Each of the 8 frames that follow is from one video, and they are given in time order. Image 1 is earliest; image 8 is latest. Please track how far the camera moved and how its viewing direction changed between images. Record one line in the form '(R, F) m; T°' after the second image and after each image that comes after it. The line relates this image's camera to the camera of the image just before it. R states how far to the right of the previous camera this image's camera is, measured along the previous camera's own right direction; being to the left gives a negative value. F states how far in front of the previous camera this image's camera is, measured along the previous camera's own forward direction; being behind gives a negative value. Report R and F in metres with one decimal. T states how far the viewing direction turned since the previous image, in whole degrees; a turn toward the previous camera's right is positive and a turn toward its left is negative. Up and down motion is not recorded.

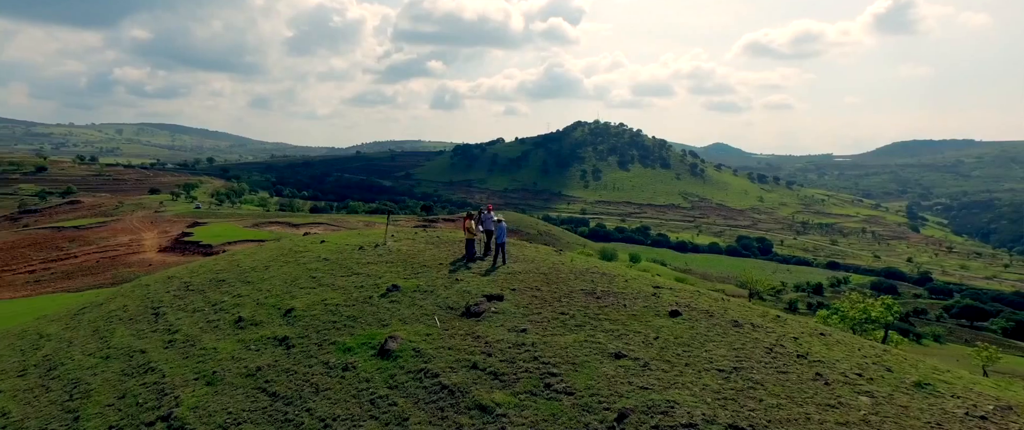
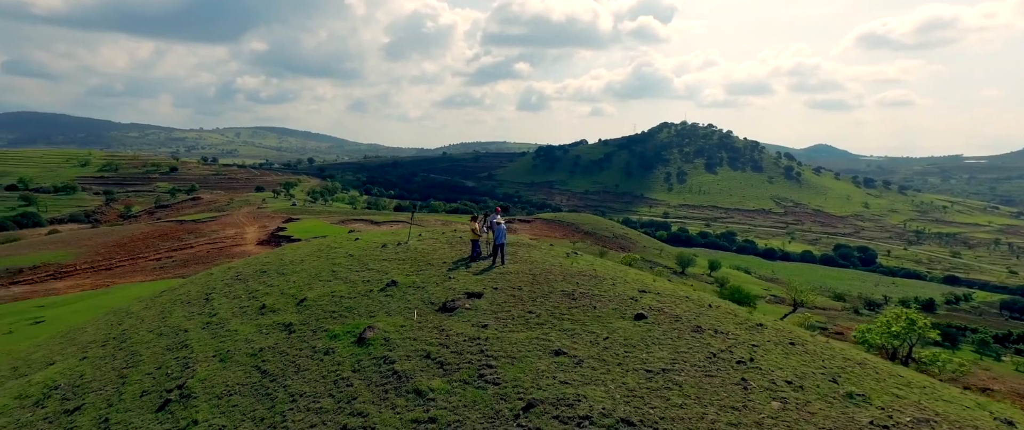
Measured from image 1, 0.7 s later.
(+3.4, -0.8) m; -8°
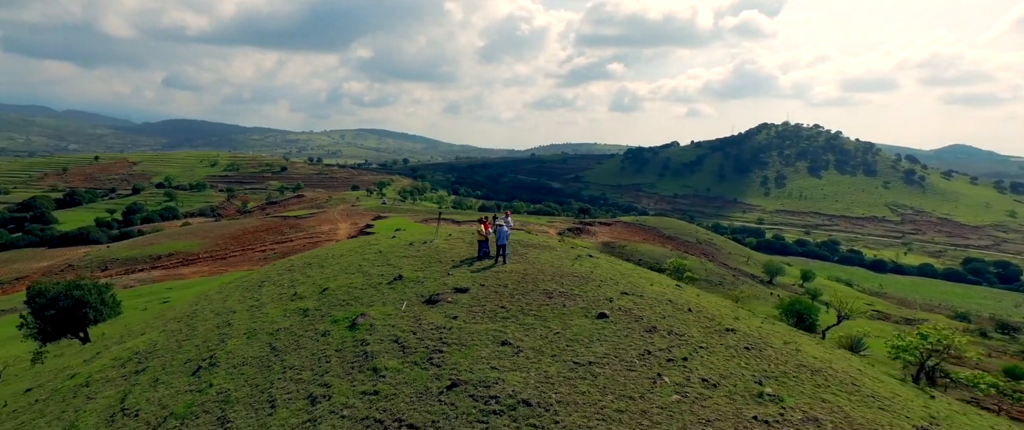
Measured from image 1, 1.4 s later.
(+3.8, -1.2) m; -9°
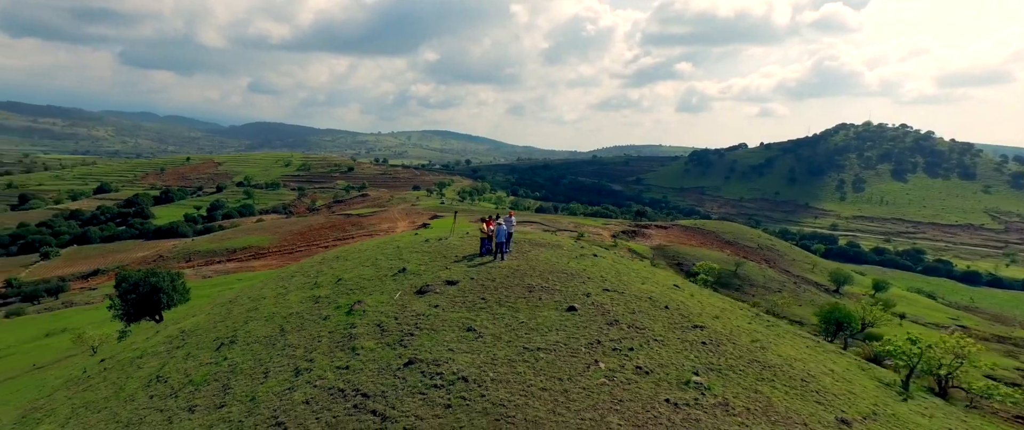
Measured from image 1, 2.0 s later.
(+2.9, -1.2) m; -6°
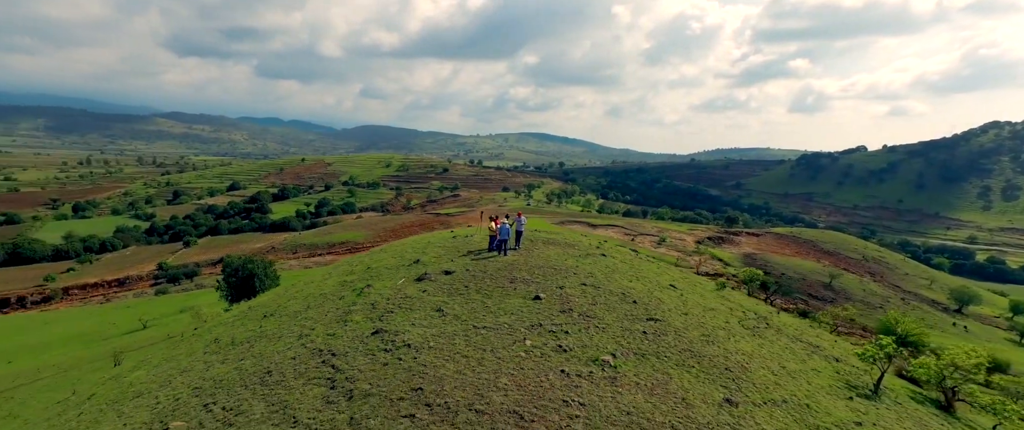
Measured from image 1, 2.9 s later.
(+4.4, -2.0) m; -9°
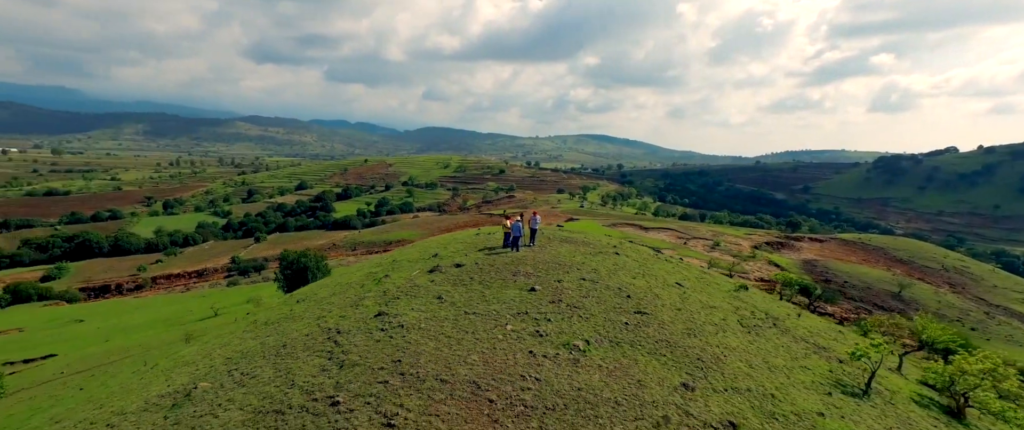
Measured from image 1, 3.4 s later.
(+2.3, -1.3) m; -6°
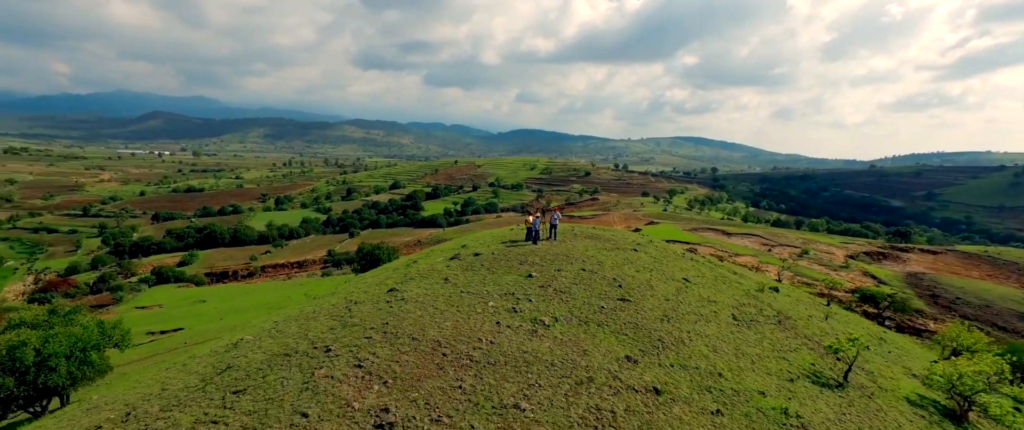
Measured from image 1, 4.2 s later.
(+3.6, -2.2) m; -9°
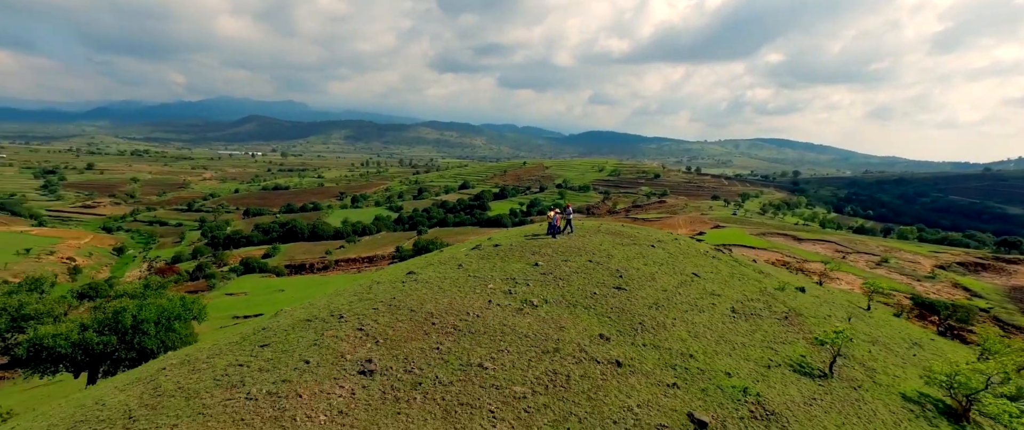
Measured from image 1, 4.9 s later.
(+2.6, -1.8) m; -7°
